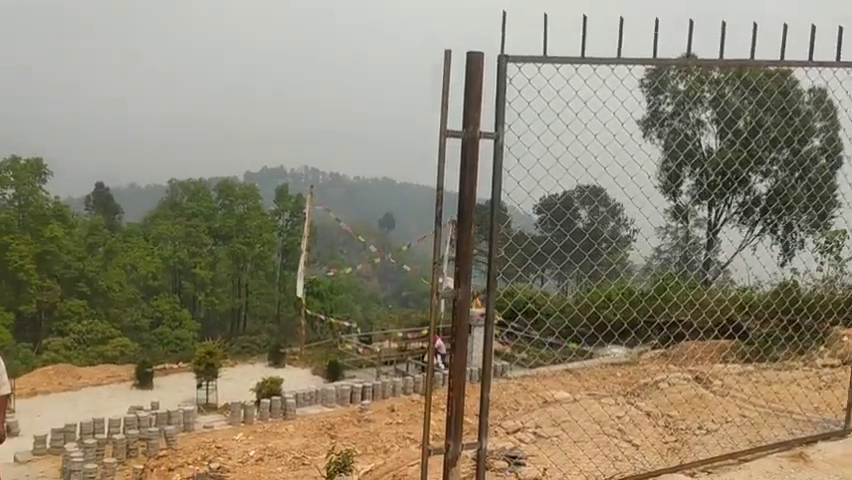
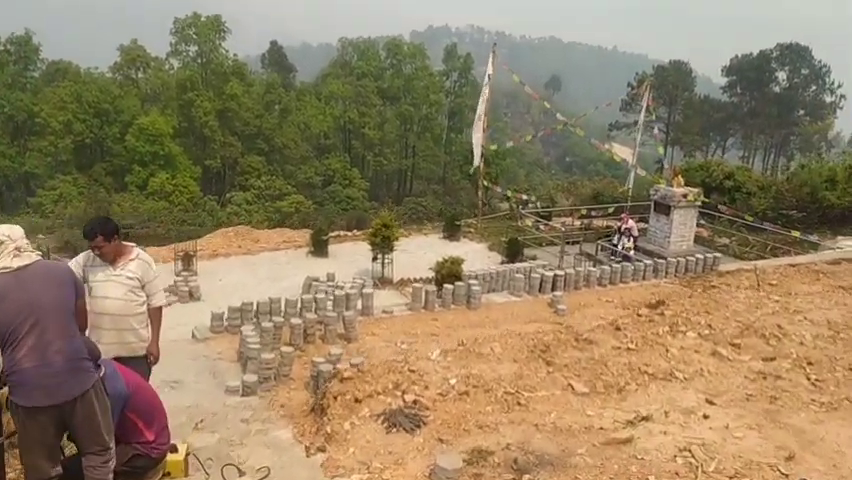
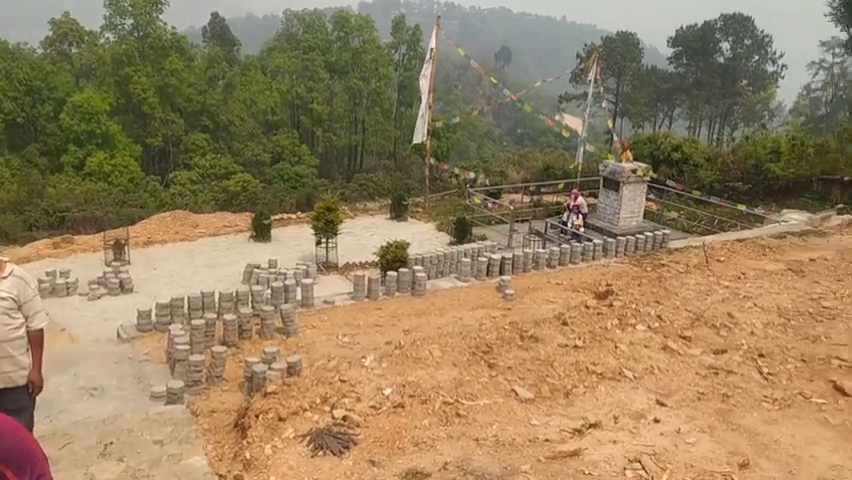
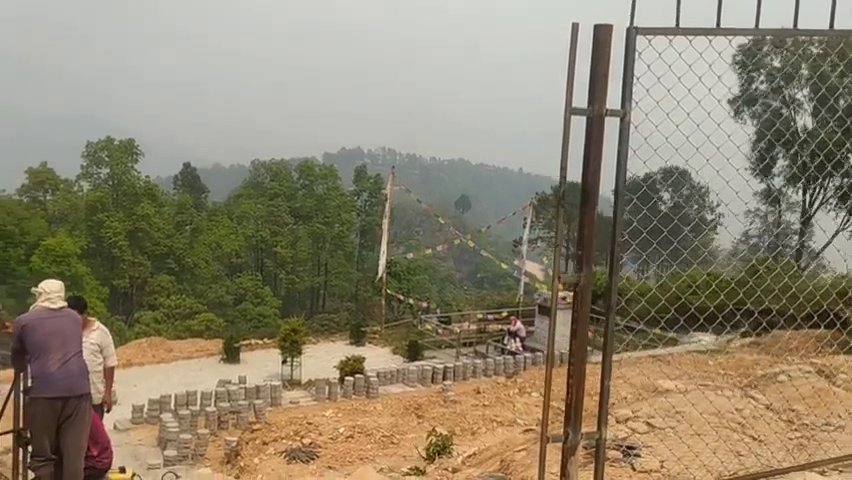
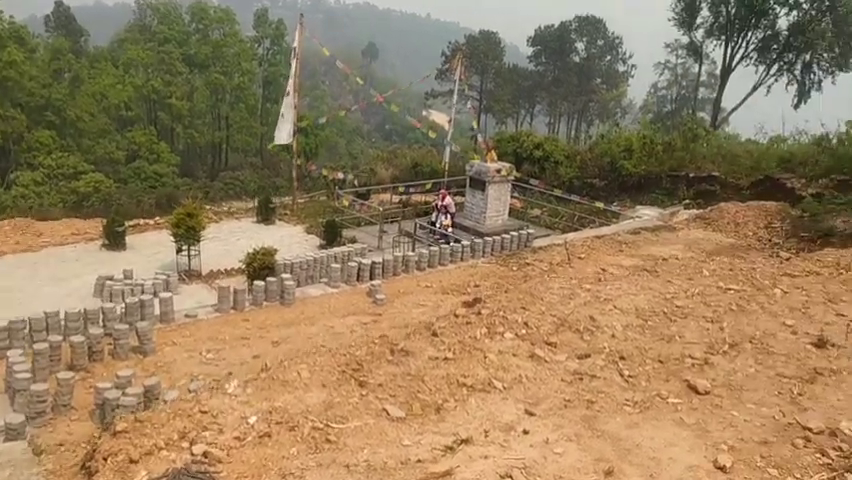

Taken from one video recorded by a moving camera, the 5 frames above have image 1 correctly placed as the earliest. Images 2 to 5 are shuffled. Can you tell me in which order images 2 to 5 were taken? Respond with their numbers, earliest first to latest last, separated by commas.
4, 2, 3, 5
